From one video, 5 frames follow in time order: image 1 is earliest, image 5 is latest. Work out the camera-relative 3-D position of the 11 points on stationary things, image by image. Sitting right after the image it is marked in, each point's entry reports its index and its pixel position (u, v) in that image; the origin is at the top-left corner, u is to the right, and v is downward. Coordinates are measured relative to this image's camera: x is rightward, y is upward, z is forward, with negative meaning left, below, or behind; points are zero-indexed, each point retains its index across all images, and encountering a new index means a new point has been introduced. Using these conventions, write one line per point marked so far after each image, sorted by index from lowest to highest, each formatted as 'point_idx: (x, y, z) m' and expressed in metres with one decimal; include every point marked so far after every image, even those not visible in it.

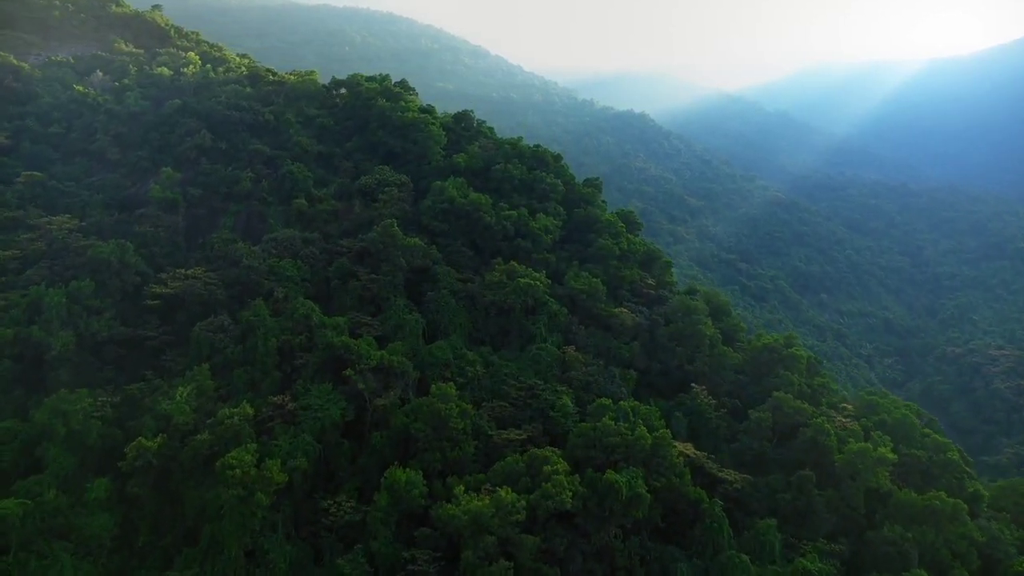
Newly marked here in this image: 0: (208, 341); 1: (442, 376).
0: (-9.4, -1.6, +19.5) m
1: (-2.2, -2.8, +19.8) m
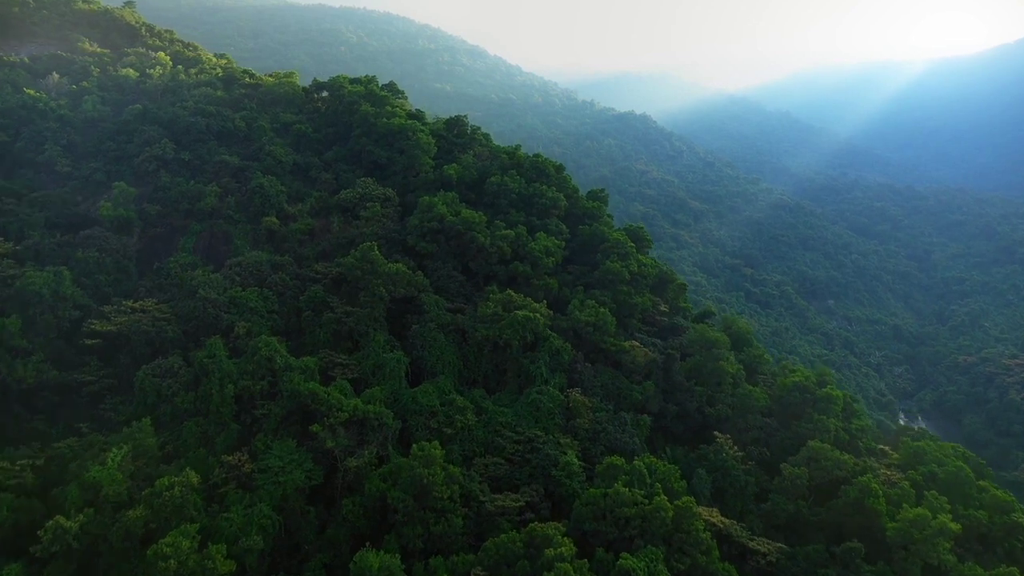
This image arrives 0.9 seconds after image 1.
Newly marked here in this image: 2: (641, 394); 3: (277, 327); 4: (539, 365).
0: (-9.5, -2.6, +16.8) m
1: (-2.3, -3.8, +17.1) m
2: (+4.0, -3.3, +19.4) m
3: (-7.1, -1.2, +19.2) m
4: (+0.8, -2.3, +18.7) m
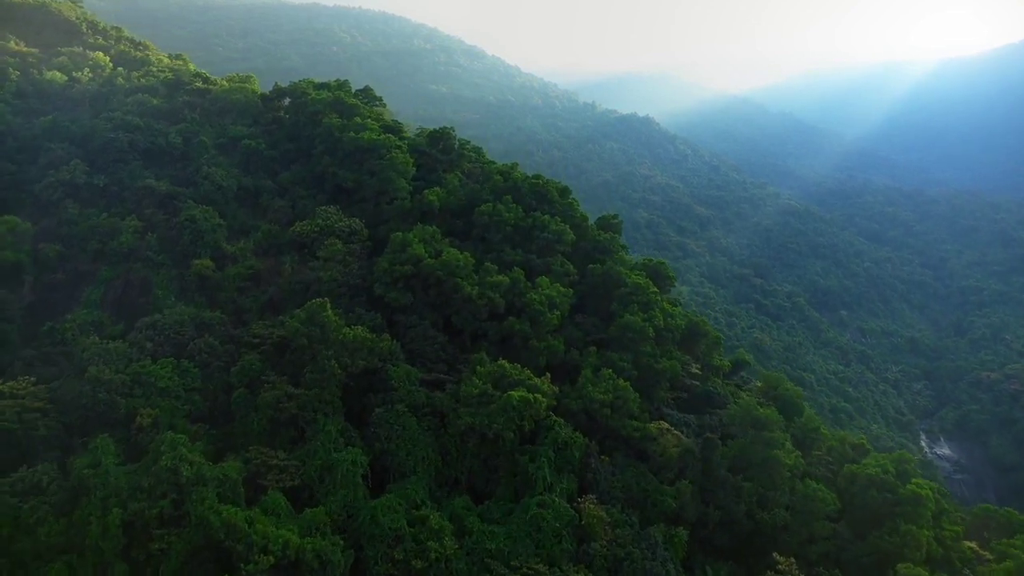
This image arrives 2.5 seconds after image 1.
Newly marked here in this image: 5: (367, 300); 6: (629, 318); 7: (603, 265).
0: (-9.7, -4.3, +12.2) m
1: (-2.5, -5.4, +12.5) m
2: (+3.8, -4.9, +14.8) m
3: (-7.3, -2.9, +14.6) m
4: (+0.6, -4.0, +14.2) m
5: (-4.1, -0.3, +17.8) m
6: (+3.3, -0.8, +17.8) m
7: (+2.8, +0.7, +19.7) m
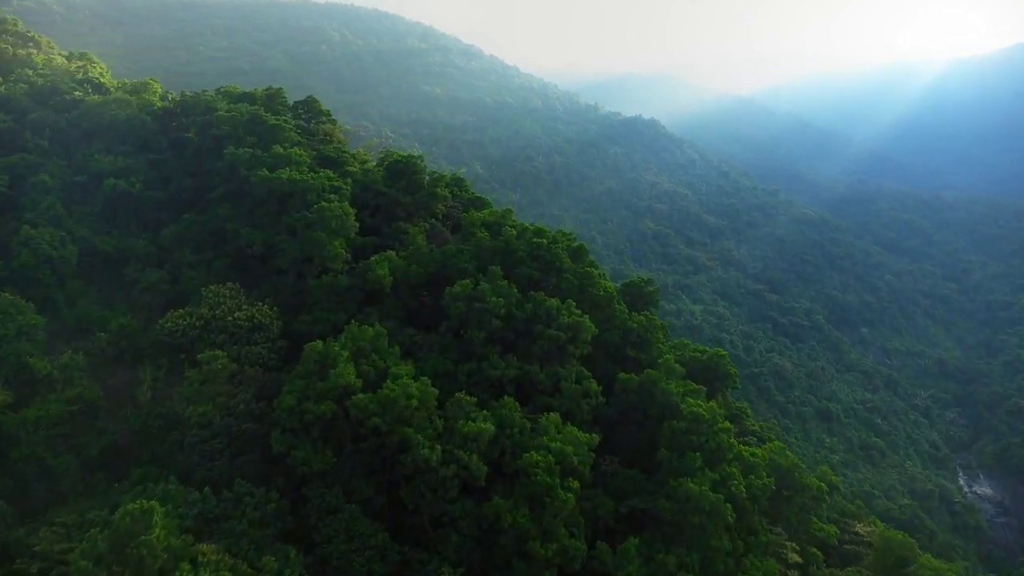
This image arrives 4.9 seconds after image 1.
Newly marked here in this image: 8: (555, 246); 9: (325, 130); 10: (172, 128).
0: (-9.9, -6.9, +5.2) m
1: (-2.7, -8.0, +5.5) m
2: (+3.6, -7.5, +7.9) m
3: (-7.5, -5.4, +7.7) m
4: (+0.4, -6.5, +7.2) m
5: (-4.3, -2.9, +10.8) m
6: (+3.1, -3.4, +10.8) m
7: (+2.6, -1.8, +12.7) m
8: (+1.0, +0.9, +14.6) m
9: (-5.7, +4.9, +19.2) m
10: (-9.4, +4.3, +17.3) m
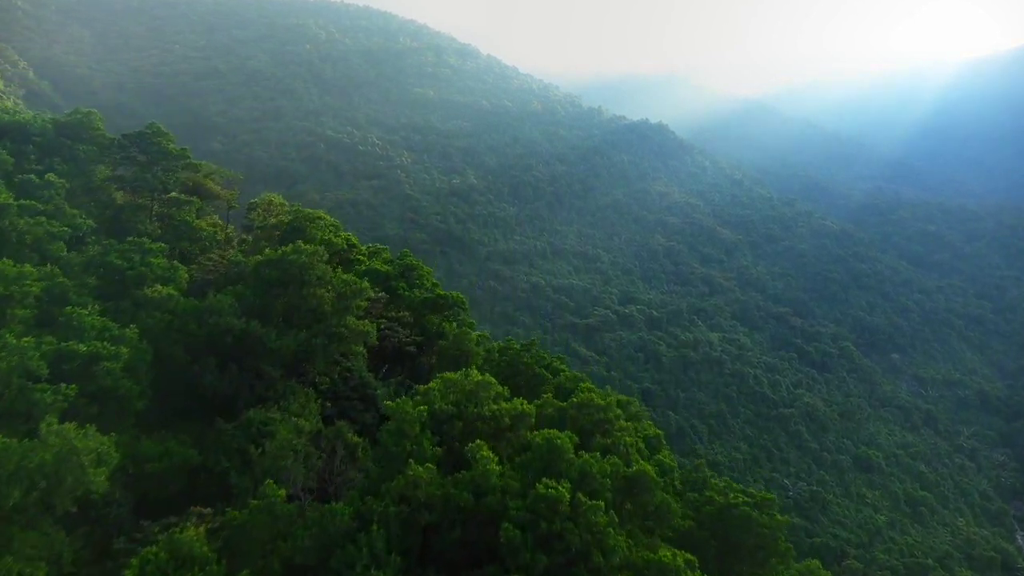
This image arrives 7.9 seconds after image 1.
0: (-10.1, -10.0, -3.3) m
1: (-2.9, -11.1, -3.0) m
2: (+3.3, -10.6, -0.6) m
3: (-7.8, -8.5, -0.8) m
4: (+0.2, -9.6, -1.3) m
5: (-4.5, -6.0, +2.3) m
6: (+2.8, -6.5, +2.3) m
7: (+2.4, -5.0, +4.2) m
8: (+0.8, -2.2, +6.1) m
9: (-5.9, +1.8, +10.7) m
10: (-9.6, +1.2, +8.8) m
